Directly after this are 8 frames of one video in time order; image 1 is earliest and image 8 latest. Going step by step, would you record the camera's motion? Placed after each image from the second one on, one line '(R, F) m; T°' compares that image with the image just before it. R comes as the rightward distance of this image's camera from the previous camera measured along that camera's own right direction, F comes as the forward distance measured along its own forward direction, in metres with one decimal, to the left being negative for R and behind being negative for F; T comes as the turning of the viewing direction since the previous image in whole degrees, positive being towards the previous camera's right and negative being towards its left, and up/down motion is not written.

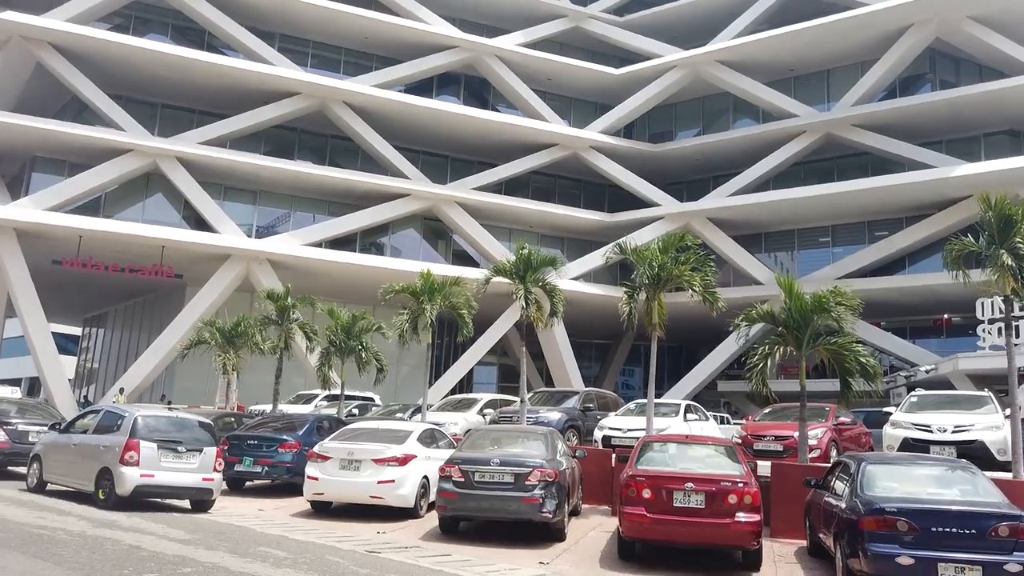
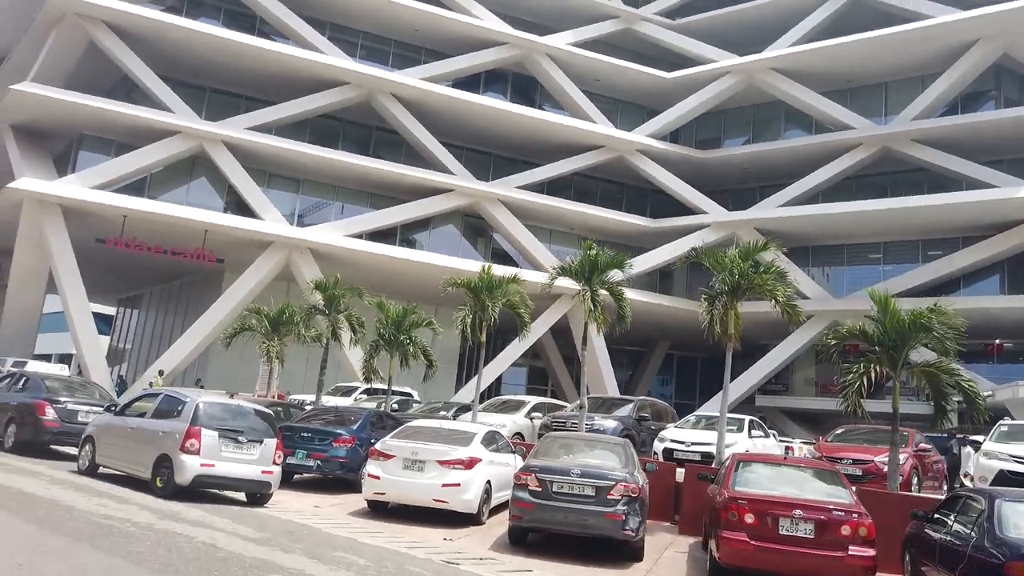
(-0.7, +0.5) m; -2°
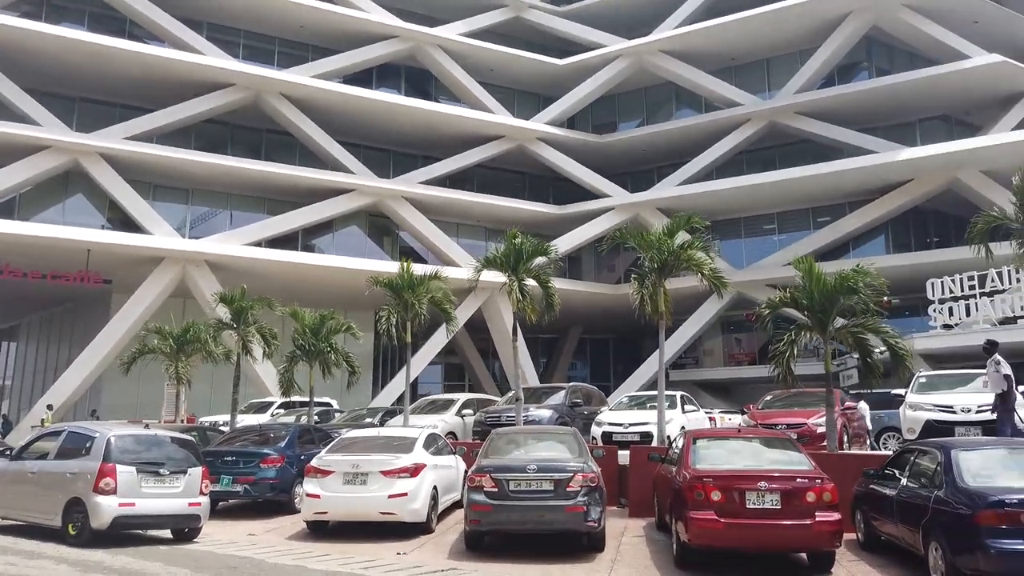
(-0.3, +0.4) m; +7°
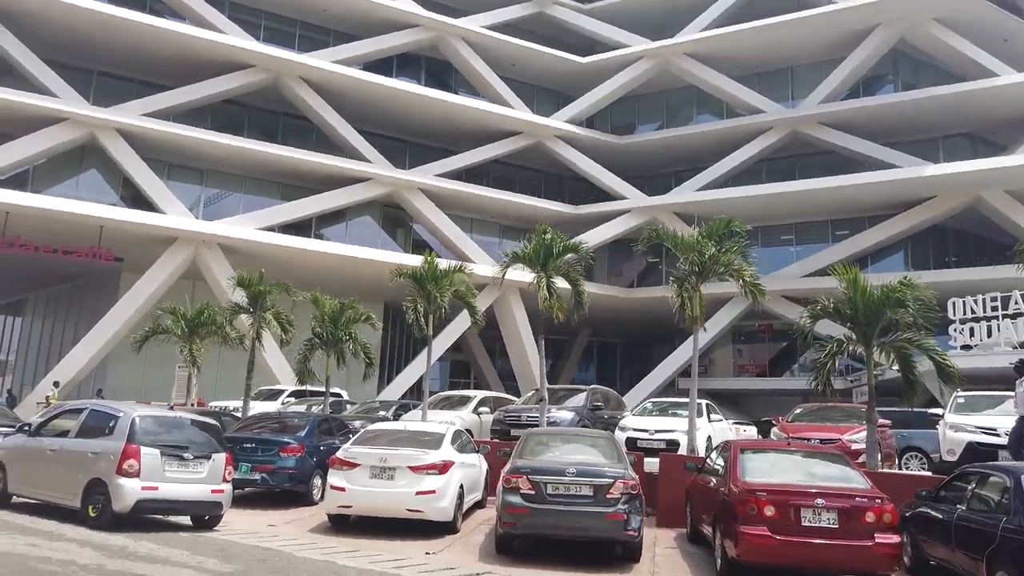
(-0.4, +0.3) m; 0°
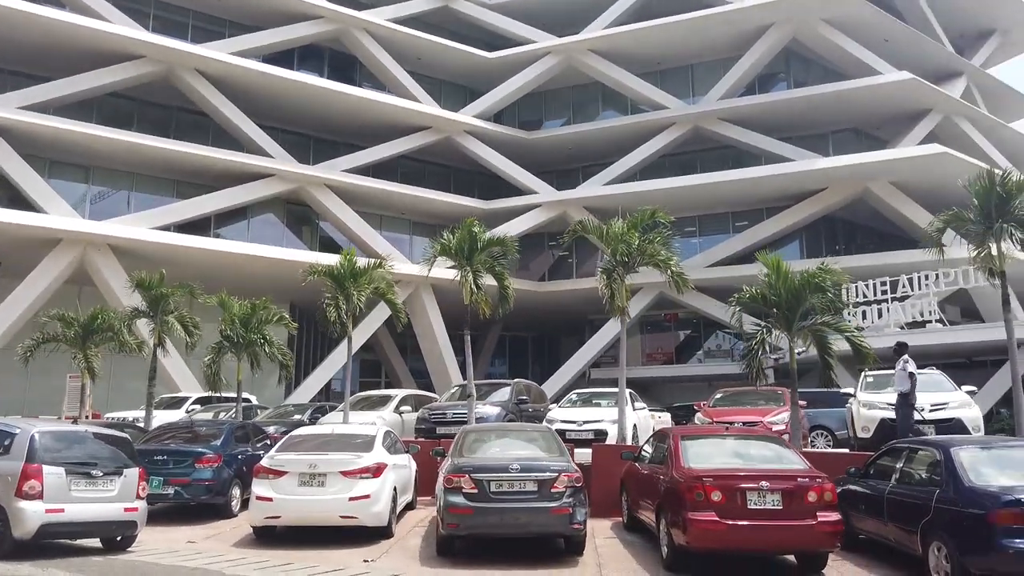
(-0.3, +0.2) m; +7°
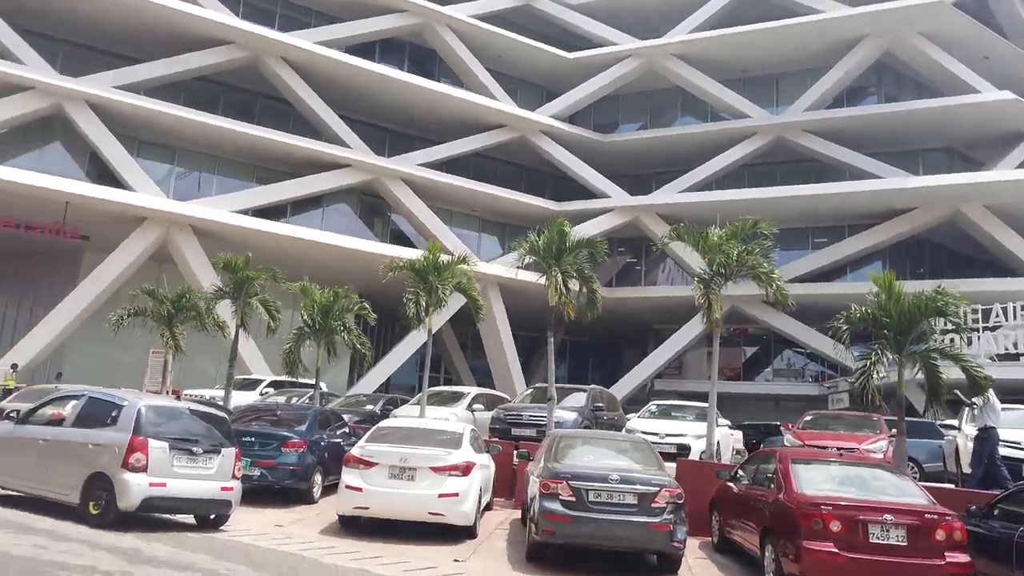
(-0.5, +0.2) m; -4°
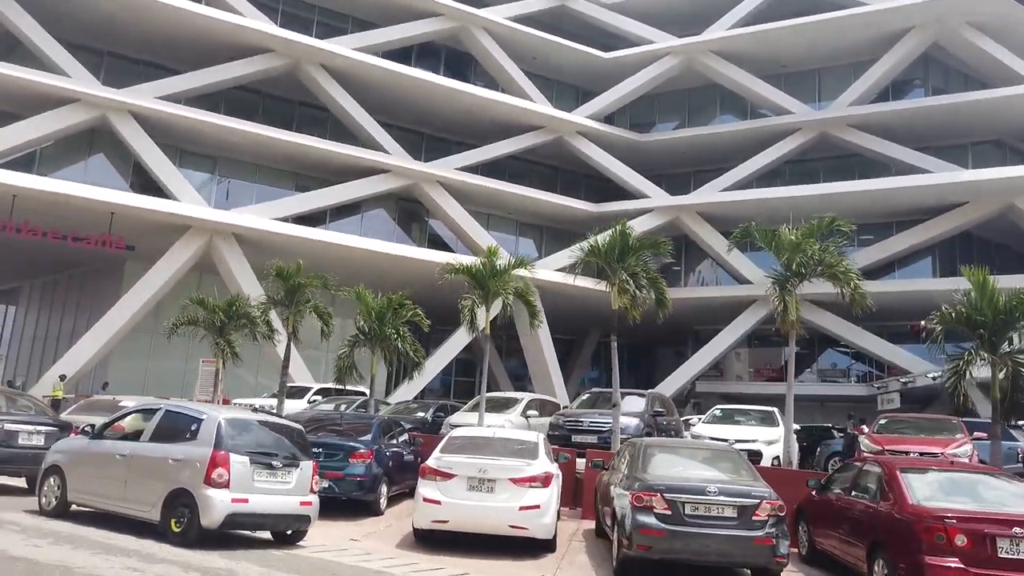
(-0.5, +0.3) m; -2°
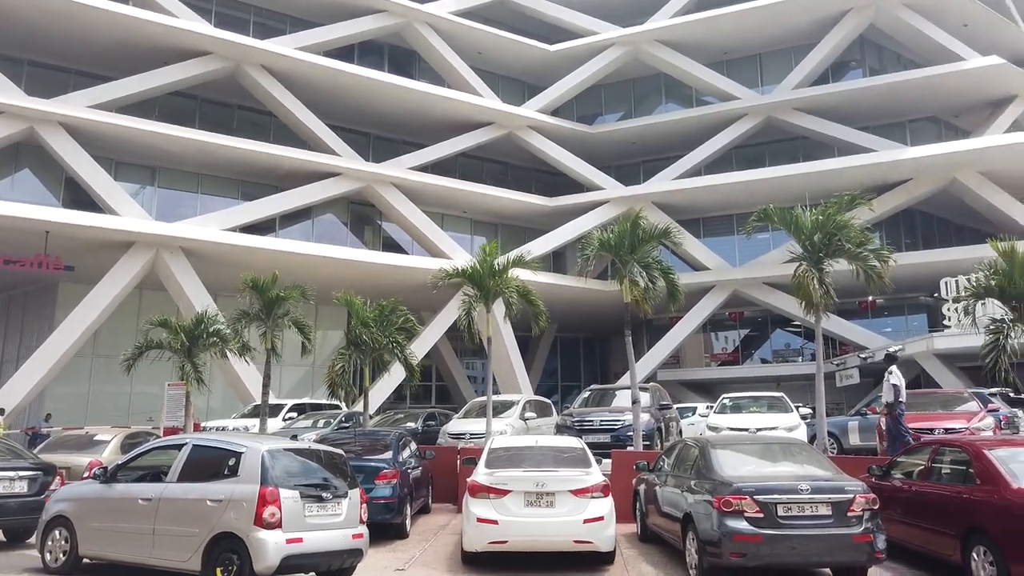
(-1.0, +0.6) m; +5°
